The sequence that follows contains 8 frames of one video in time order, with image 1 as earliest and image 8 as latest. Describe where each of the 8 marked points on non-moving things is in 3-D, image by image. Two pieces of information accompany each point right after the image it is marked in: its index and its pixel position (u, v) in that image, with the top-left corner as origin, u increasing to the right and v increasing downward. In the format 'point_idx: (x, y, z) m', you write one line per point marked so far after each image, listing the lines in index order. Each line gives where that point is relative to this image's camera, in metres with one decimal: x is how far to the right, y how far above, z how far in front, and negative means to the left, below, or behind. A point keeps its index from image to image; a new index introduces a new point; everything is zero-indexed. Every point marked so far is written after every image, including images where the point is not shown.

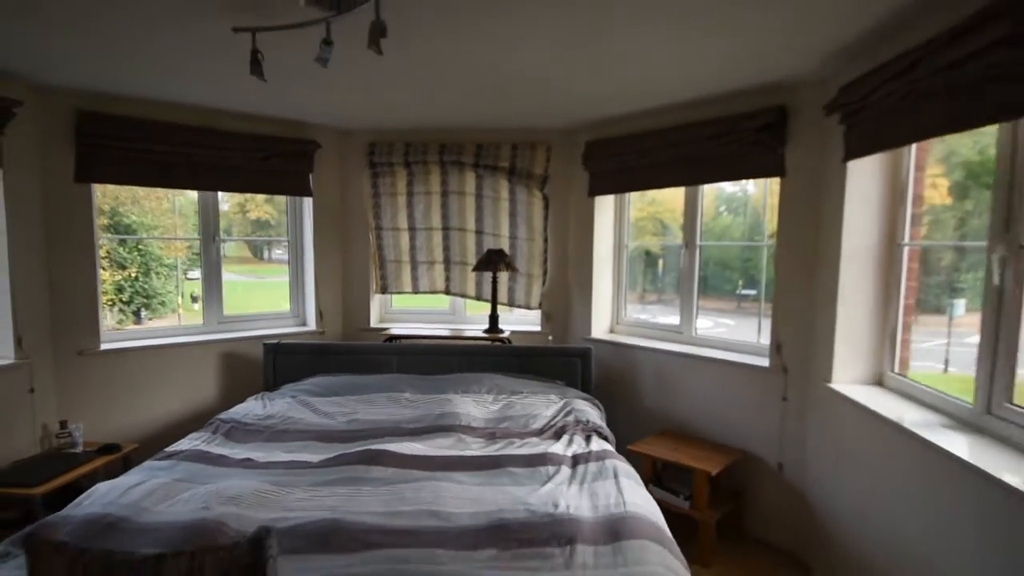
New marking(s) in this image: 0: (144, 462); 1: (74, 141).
0: (-1.3, -0.6, +2.0) m
1: (-2.2, +0.7, +2.9) m
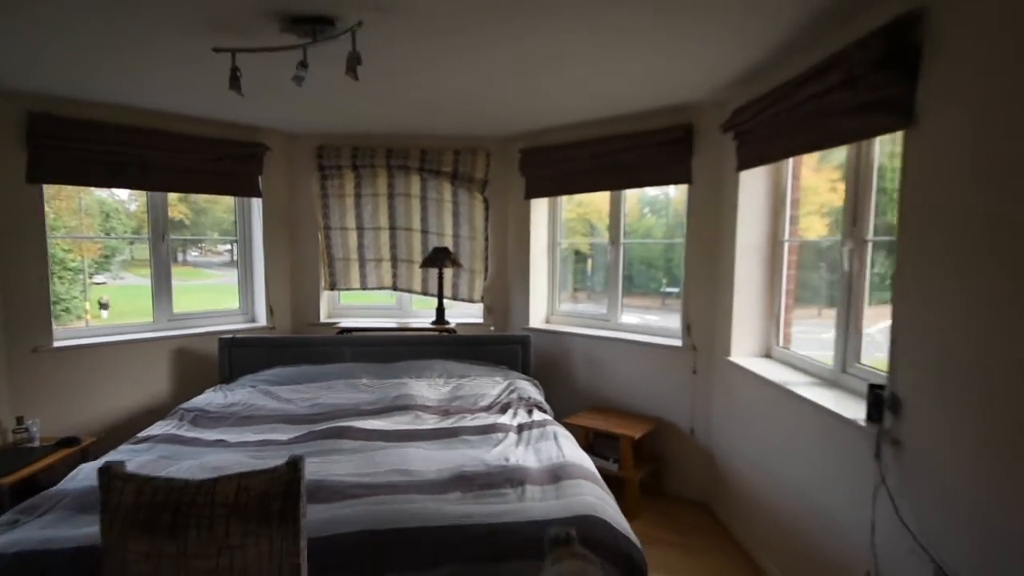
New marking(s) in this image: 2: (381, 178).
0: (-1.5, -0.6, +2.2) m
1: (-2.5, +0.8, +2.9) m
2: (-0.9, +0.7, +3.8) m
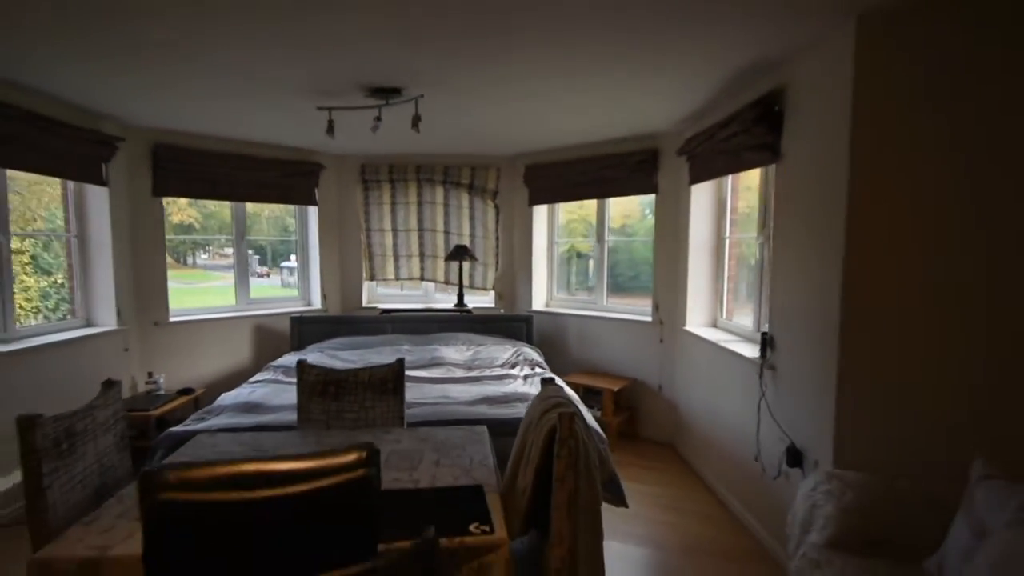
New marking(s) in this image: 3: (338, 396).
0: (-1.4, -0.5, +3.0) m
1: (-2.4, +0.8, +3.8) m
2: (-0.8, +0.8, +4.7) m
3: (-0.6, -0.4, +2.0) m
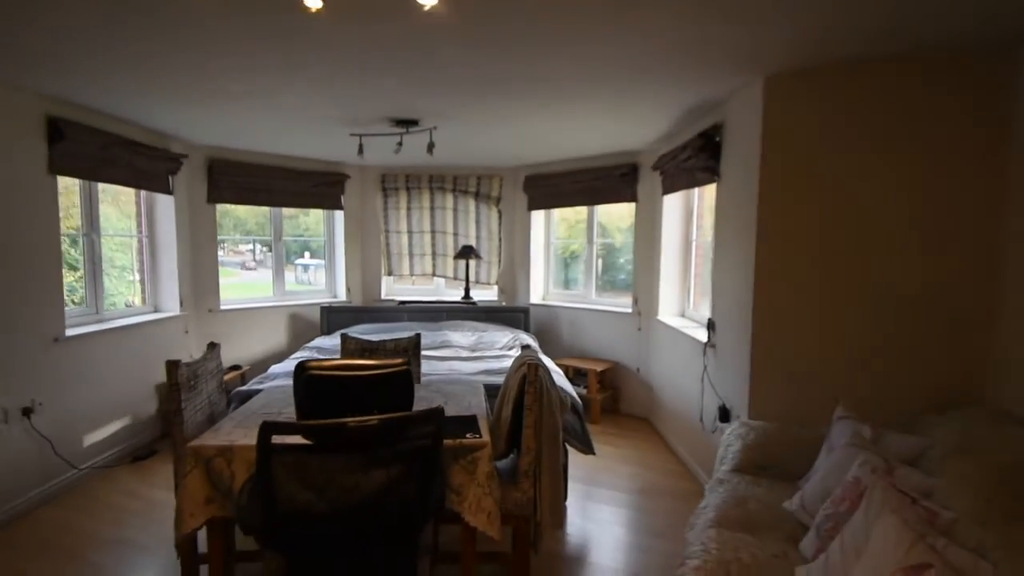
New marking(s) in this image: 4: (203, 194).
0: (-1.5, -0.5, +3.7) m
1: (-2.4, +0.9, +4.5) m
2: (-0.8, +0.9, +5.4) m
3: (-0.7, -0.3, +2.6) m
4: (-2.5, +0.8, +4.5) m
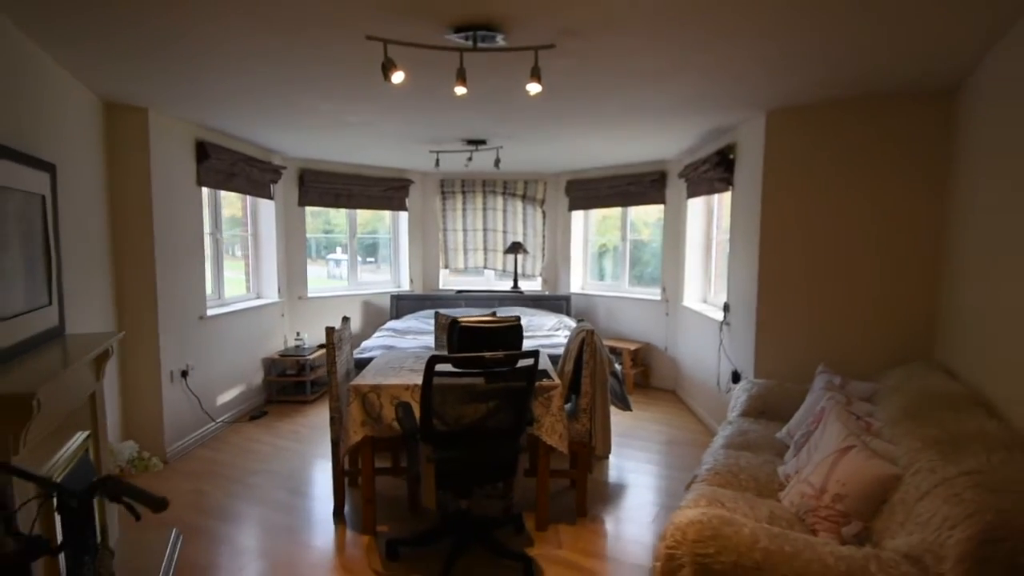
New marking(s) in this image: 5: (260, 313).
0: (-1.1, -0.4, +4.5) m
1: (-2.0, +1.0, +5.3) m
2: (-0.4, +1.0, +6.1) m
3: (-0.3, -0.3, +3.4) m
4: (-2.1, +0.8, +5.3) m
5: (-2.2, -0.2, +4.9) m
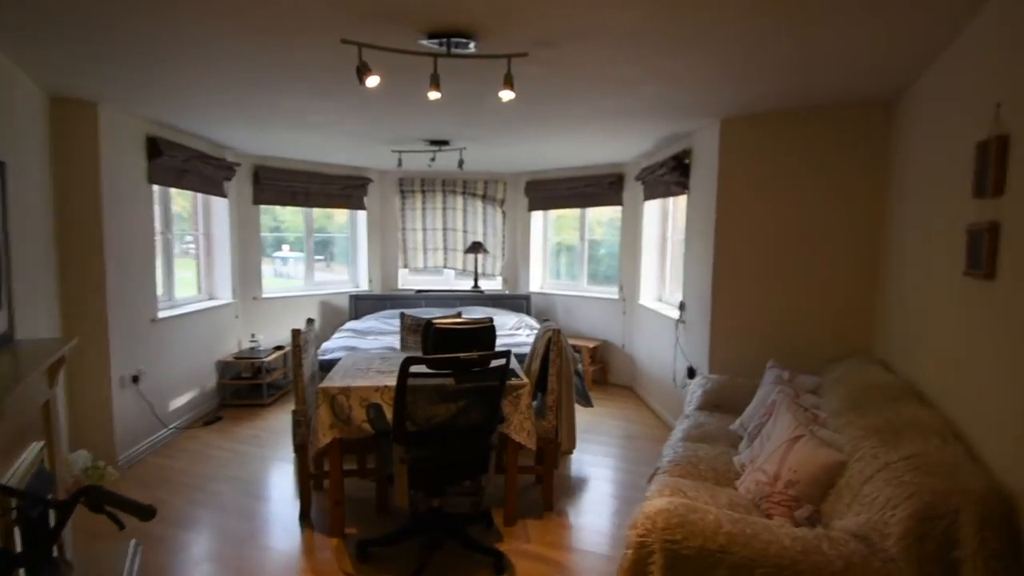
0: (-1.4, -0.4, +4.5) m
1: (-2.4, +1.0, +5.2) m
2: (-0.8, +1.0, +6.1) m
3: (-0.5, -0.3, +3.4) m
4: (-2.4, +0.8, +5.2) m
5: (-2.5, -0.2, +4.7) m
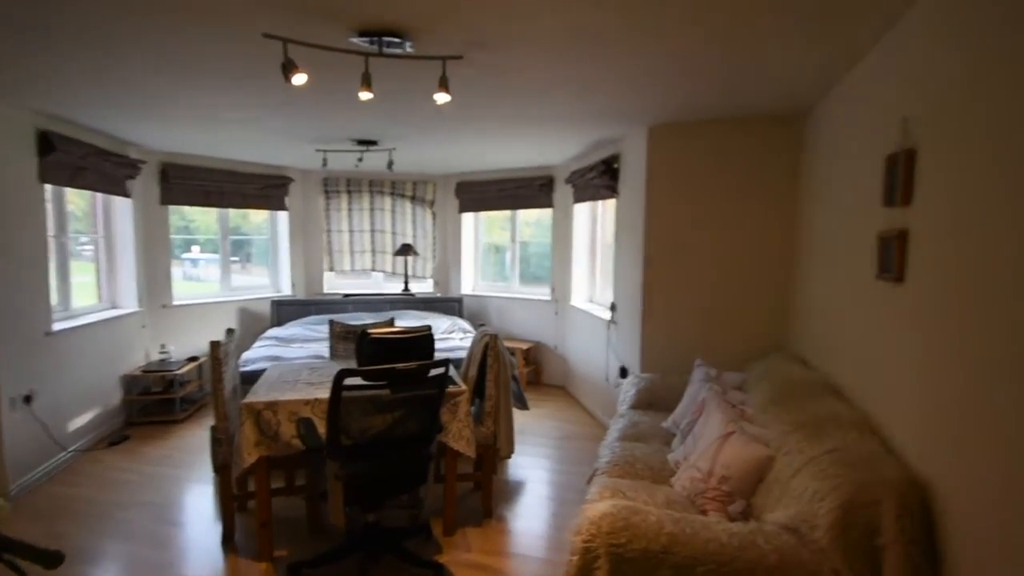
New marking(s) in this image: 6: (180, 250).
0: (-1.9, -0.4, +4.2) m
1: (-3.0, +0.9, +4.8) m
2: (-1.6, +0.9, +5.9) m
3: (-0.9, -0.3, +3.3) m
4: (-3.0, +0.8, +4.8) m
5: (-3.0, -0.3, +4.3) m
6: (-3.0, +0.3, +5.2) m
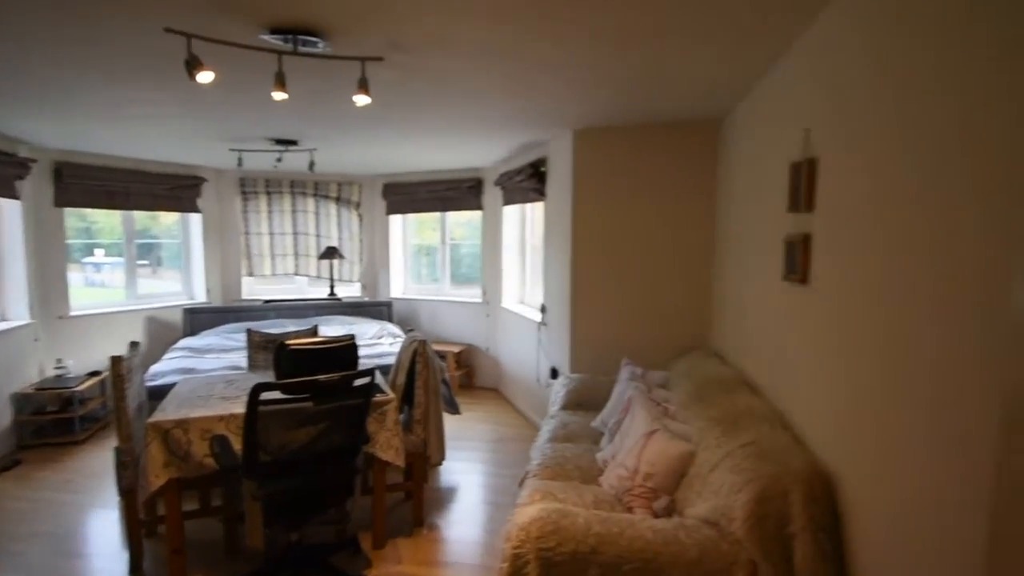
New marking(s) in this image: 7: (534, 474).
0: (-2.4, -0.5, +3.9) m
1: (-3.6, +0.8, +4.4) m
2: (-2.3, +0.9, +5.7) m
3: (-1.3, -0.3, +3.1) m
4: (-3.6, +0.7, +4.4) m
5: (-3.6, -0.4, +3.9) m
6: (-3.6, +0.2, +4.7) m
7: (+0.1, -0.8, +2.5) m
